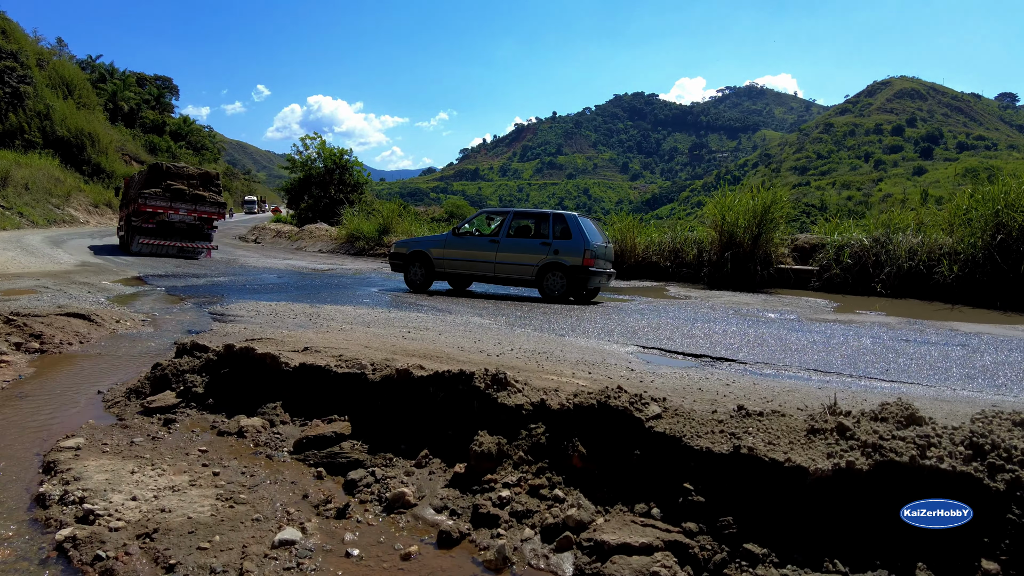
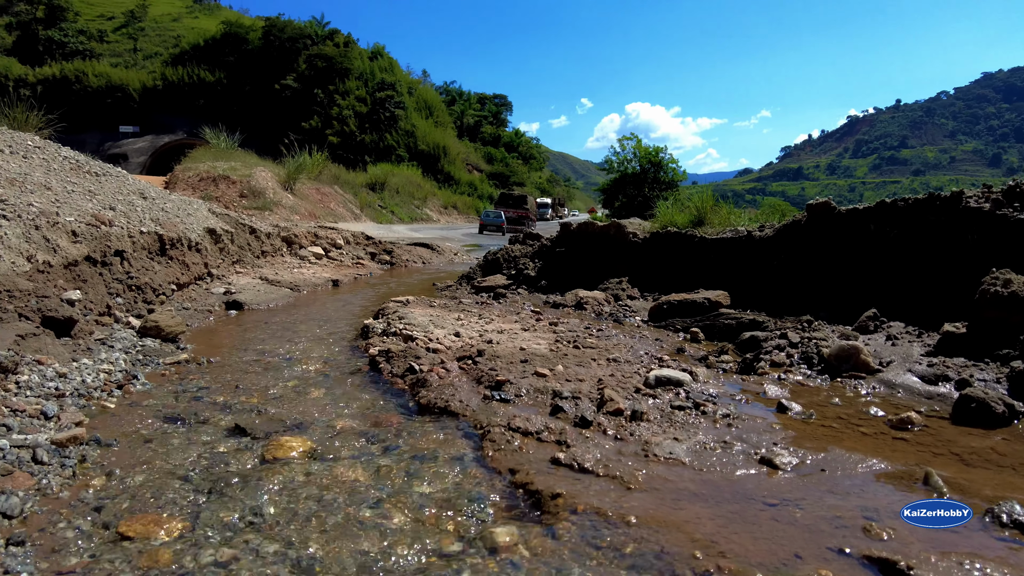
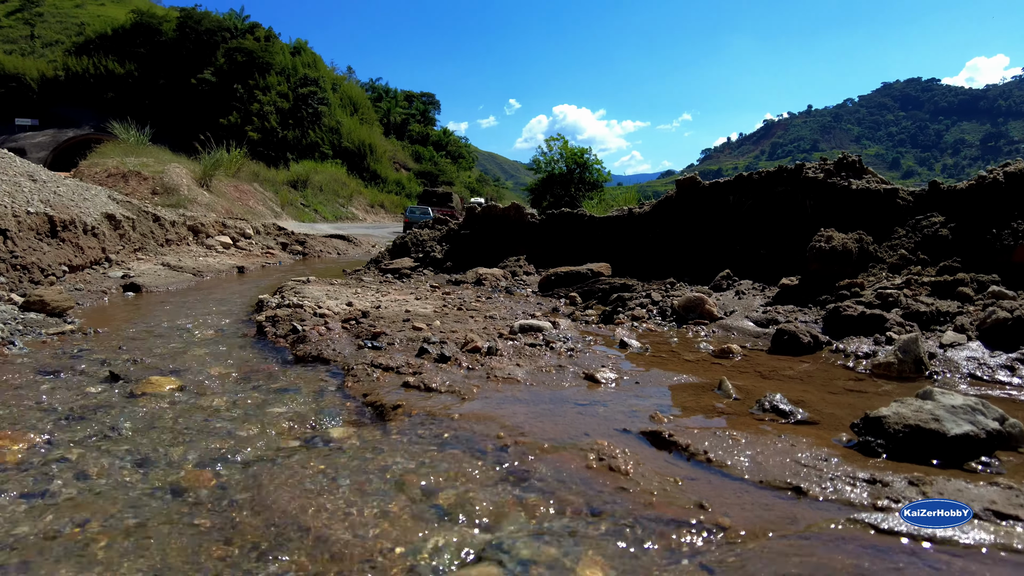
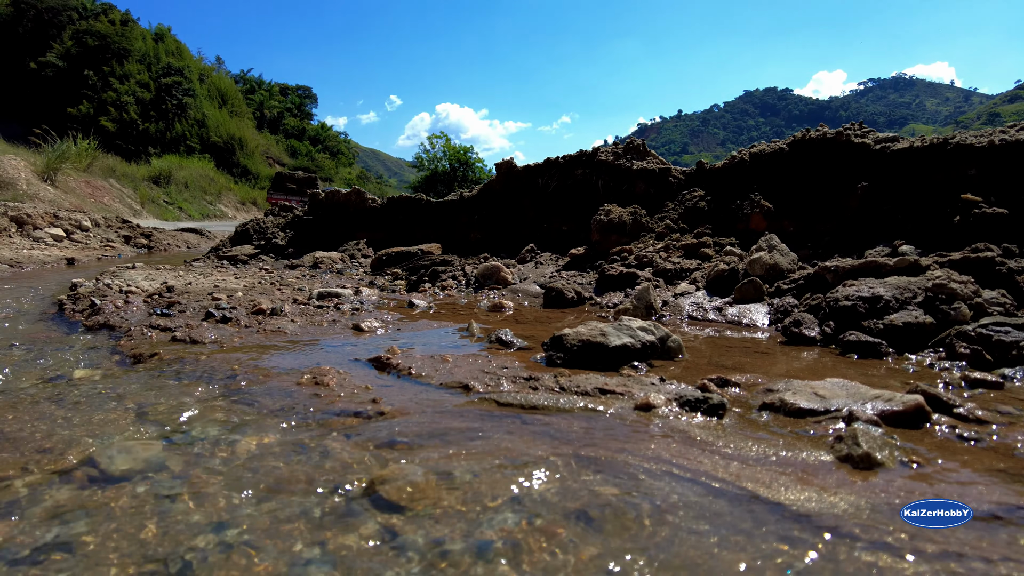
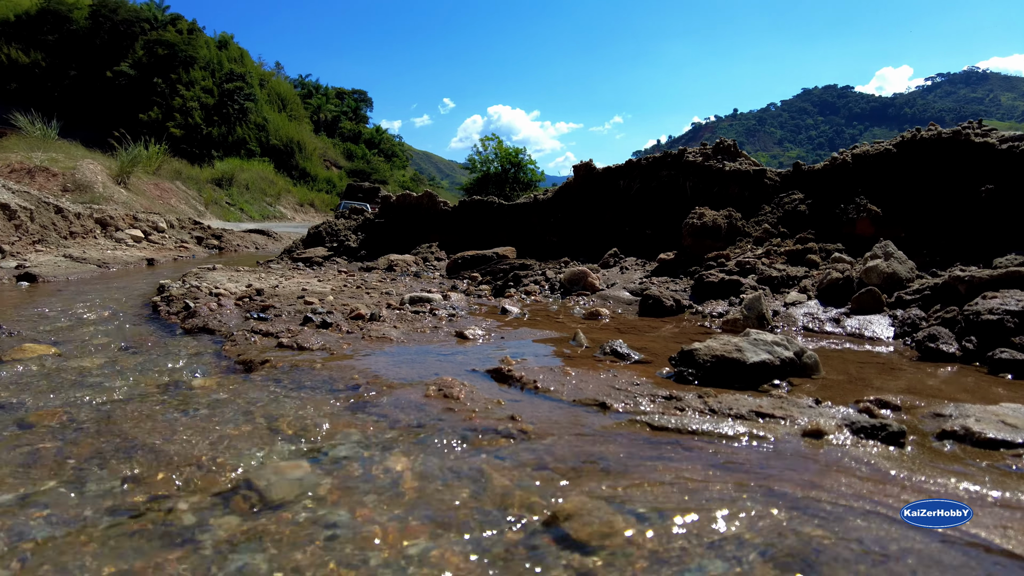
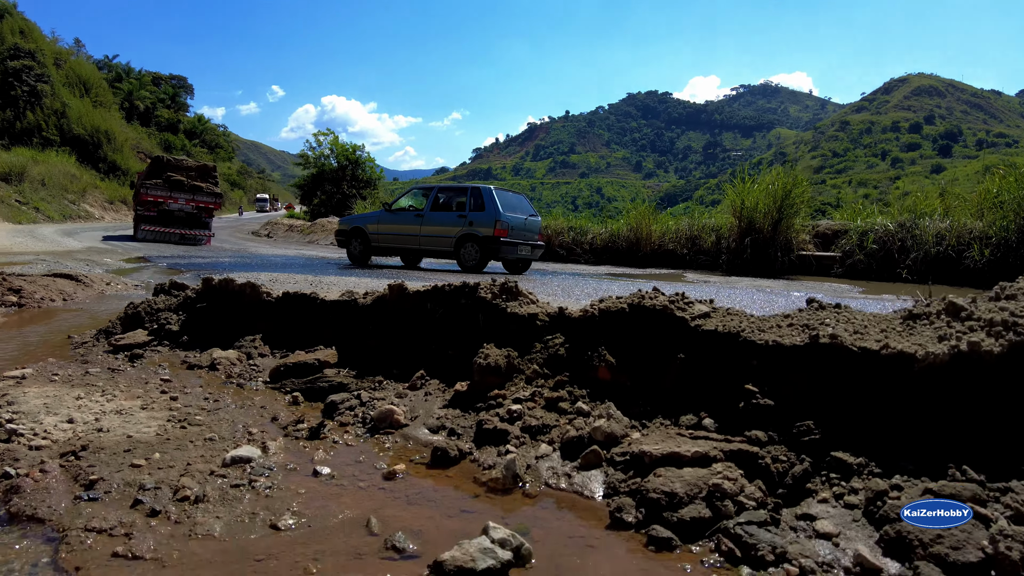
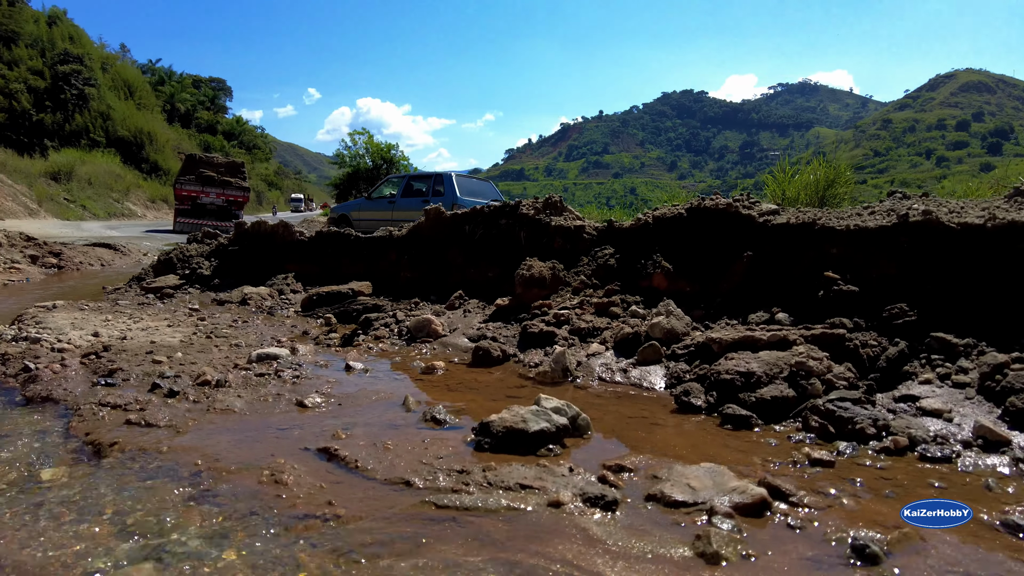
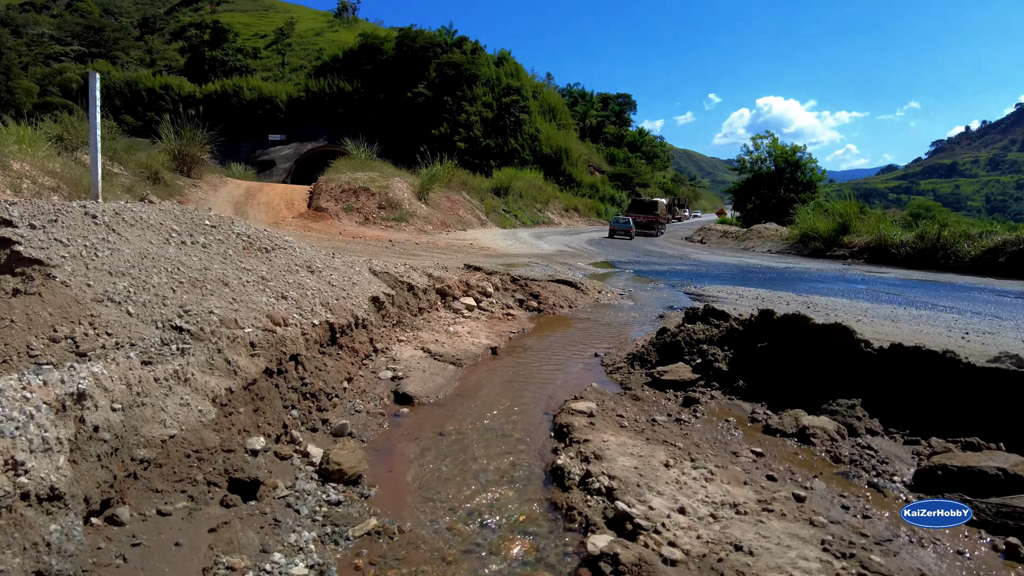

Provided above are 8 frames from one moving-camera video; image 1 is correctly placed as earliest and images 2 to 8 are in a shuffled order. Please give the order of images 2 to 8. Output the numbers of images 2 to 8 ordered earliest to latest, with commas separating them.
6, 7, 4, 5, 3, 2, 8
